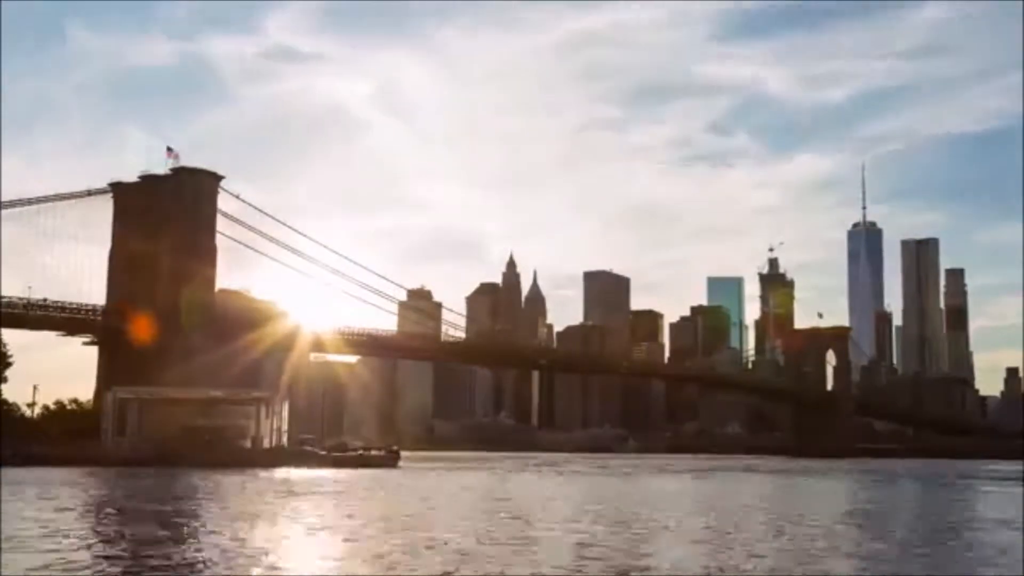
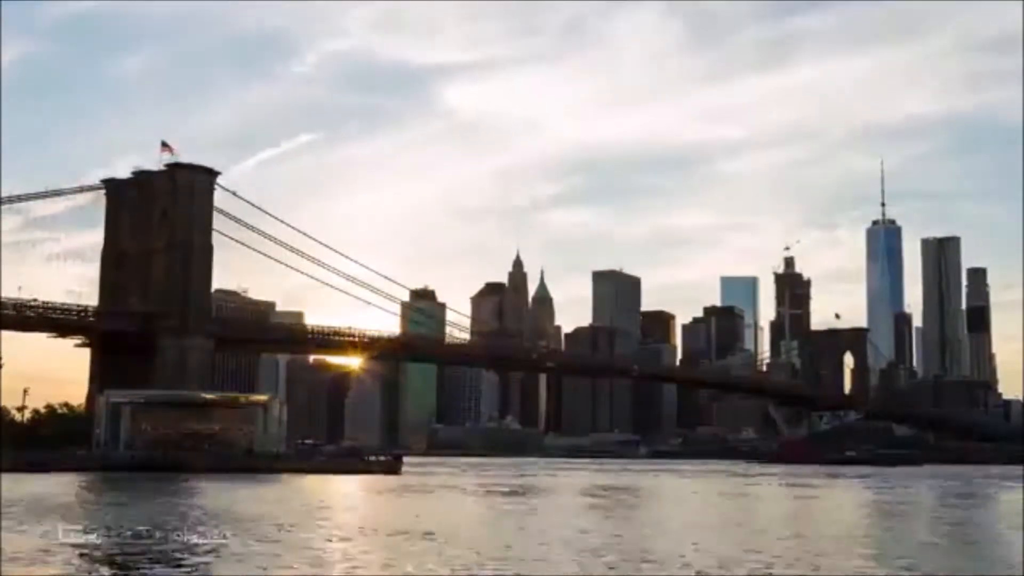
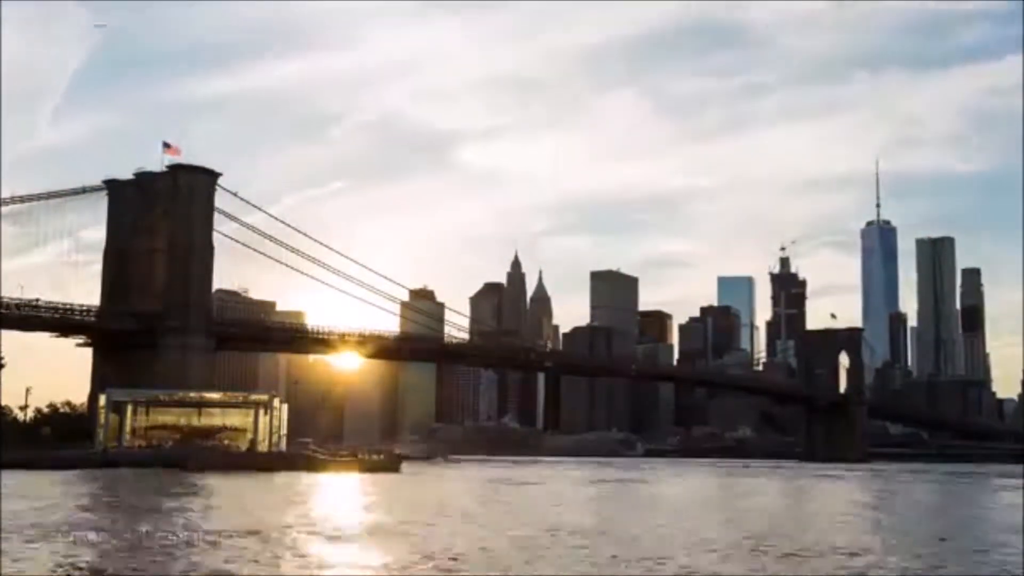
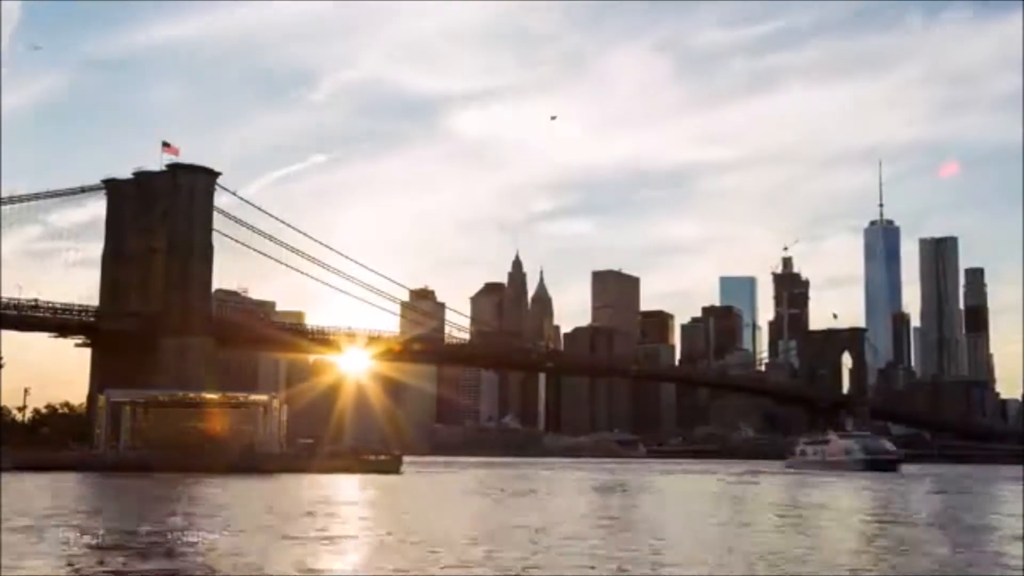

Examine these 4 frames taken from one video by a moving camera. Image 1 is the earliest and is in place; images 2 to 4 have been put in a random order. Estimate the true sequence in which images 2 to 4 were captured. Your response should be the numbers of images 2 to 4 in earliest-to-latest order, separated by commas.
3, 4, 2
